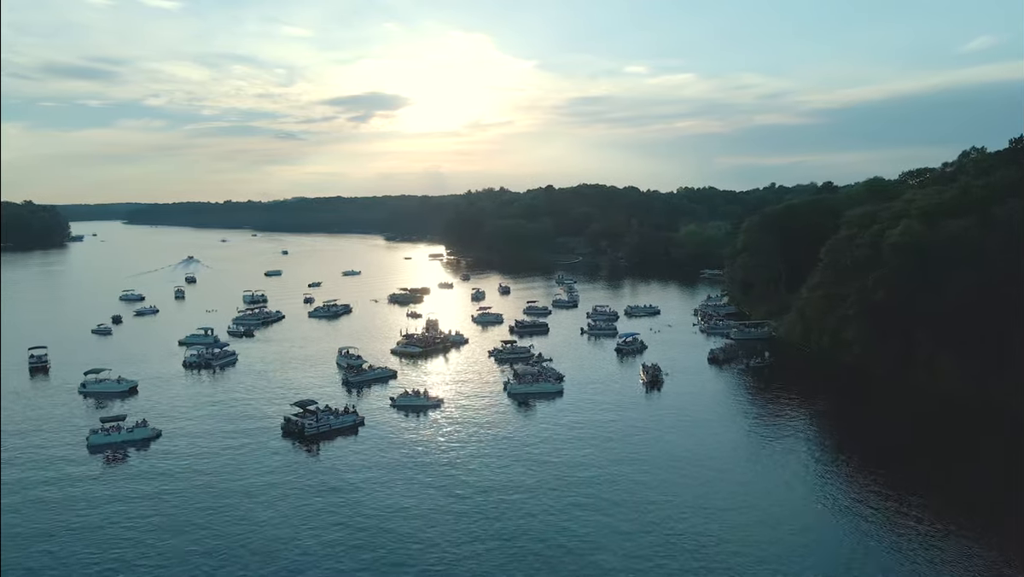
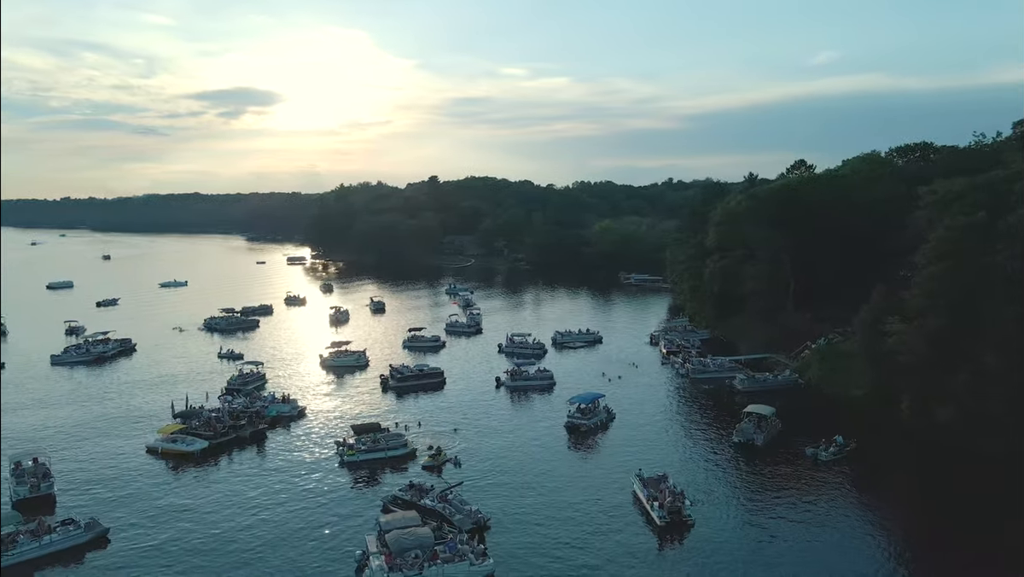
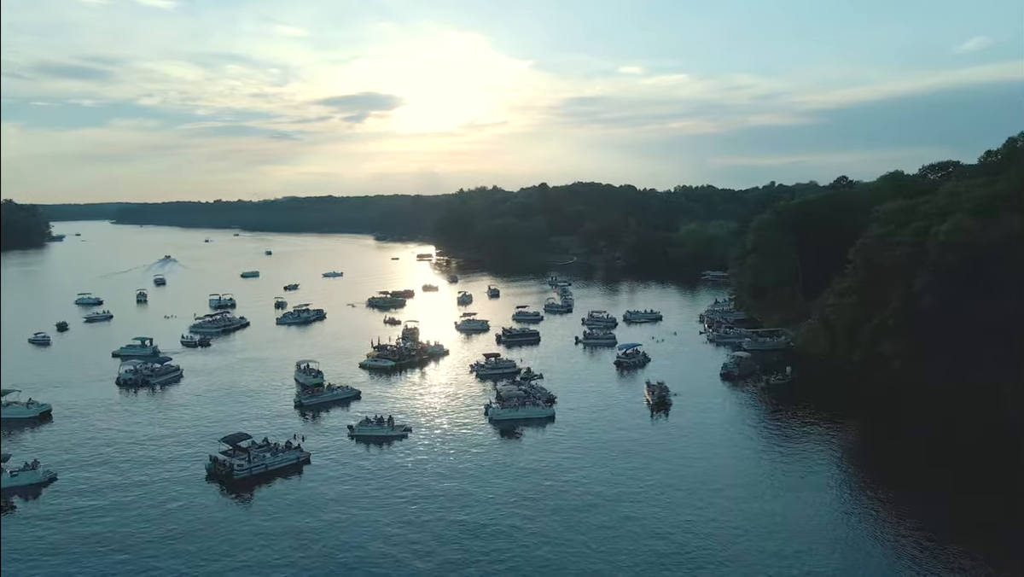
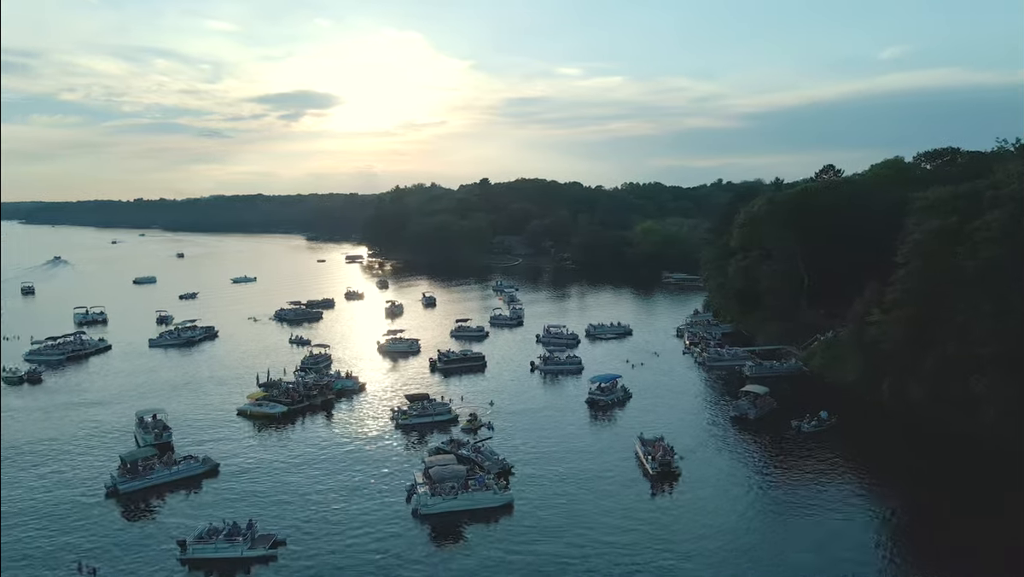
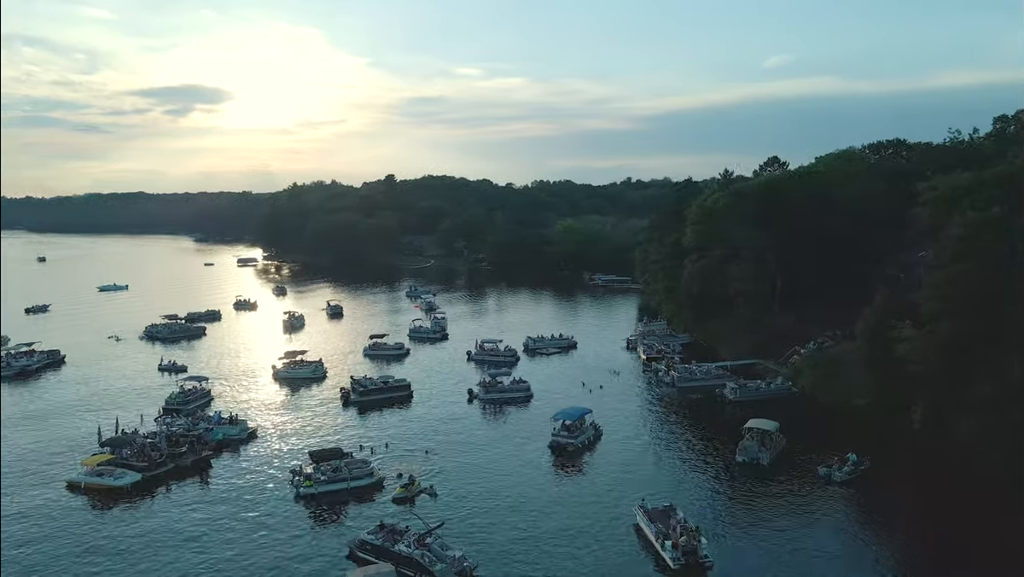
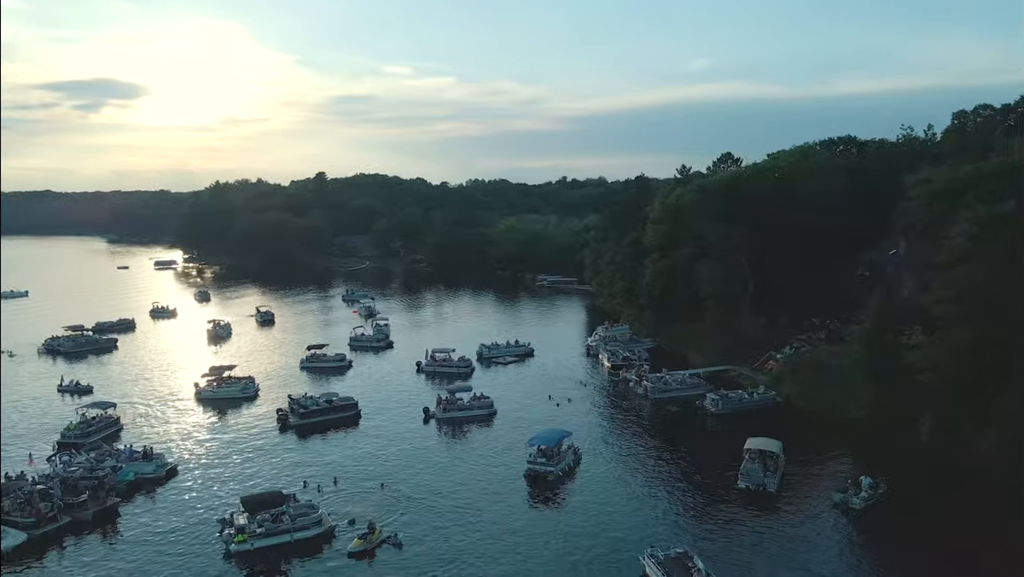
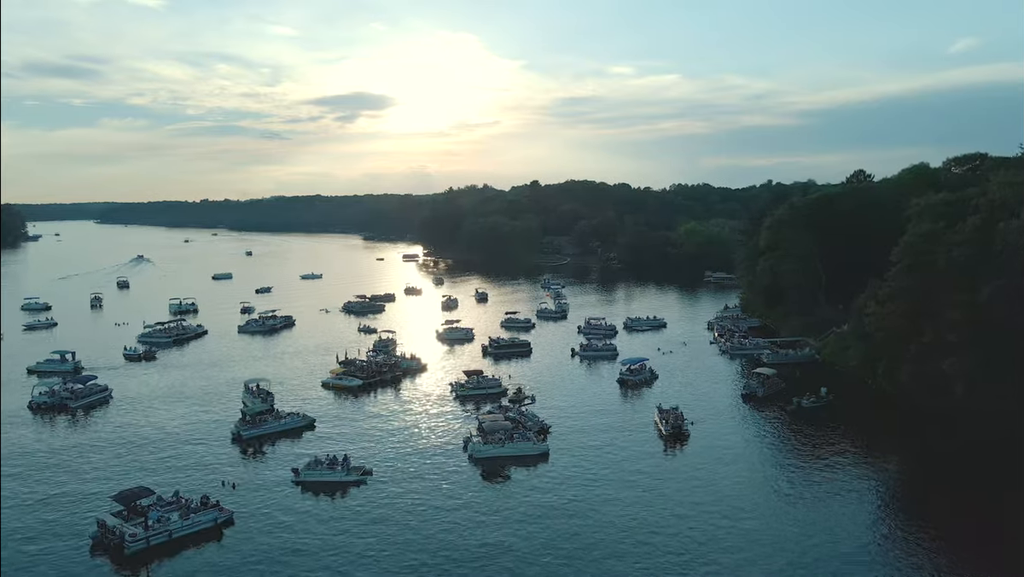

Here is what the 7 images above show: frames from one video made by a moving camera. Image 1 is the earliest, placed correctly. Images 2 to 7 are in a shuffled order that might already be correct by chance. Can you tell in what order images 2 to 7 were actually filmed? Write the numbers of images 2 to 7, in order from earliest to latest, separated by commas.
3, 7, 4, 2, 5, 6
